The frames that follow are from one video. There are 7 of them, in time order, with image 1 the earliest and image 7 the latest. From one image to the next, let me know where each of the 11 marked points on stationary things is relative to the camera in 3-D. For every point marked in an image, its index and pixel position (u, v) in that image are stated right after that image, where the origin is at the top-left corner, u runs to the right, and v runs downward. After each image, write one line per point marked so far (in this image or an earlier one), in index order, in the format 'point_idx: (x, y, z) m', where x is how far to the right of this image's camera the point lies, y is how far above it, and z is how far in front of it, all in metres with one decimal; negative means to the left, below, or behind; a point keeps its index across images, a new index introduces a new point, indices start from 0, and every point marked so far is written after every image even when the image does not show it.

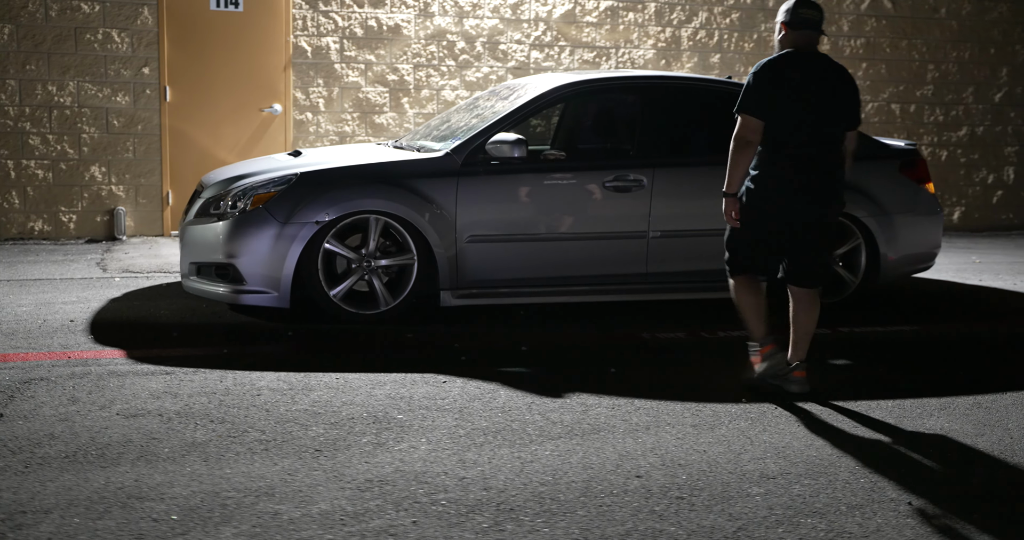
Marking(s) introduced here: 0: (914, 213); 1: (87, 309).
0: (+2.6, +0.4, +6.9) m
1: (-2.4, -0.2, +6.1) m
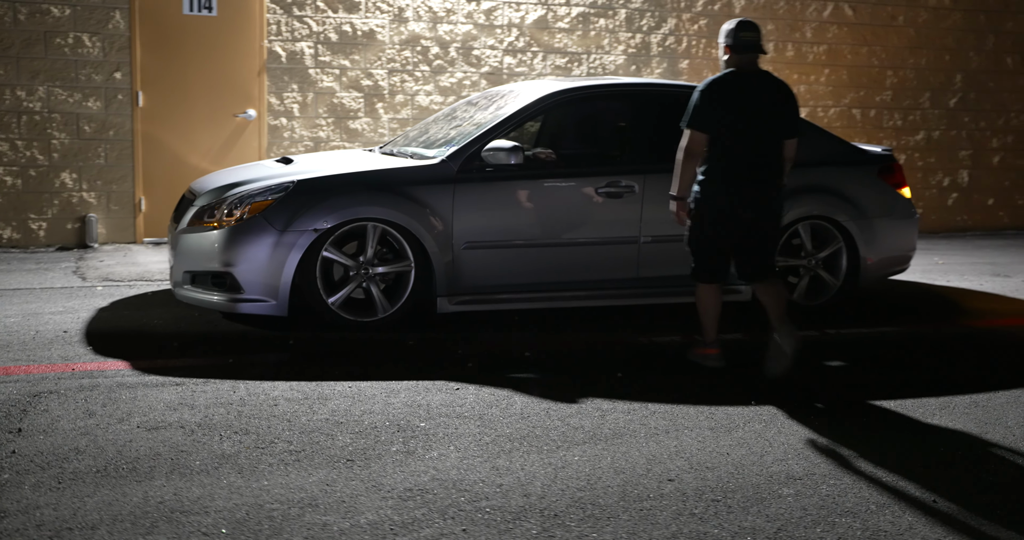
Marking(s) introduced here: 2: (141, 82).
0: (+2.5, +0.4, +7.1) m
1: (-2.5, -0.3, +6.0) m
2: (-3.1, +1.6, +8.8) m
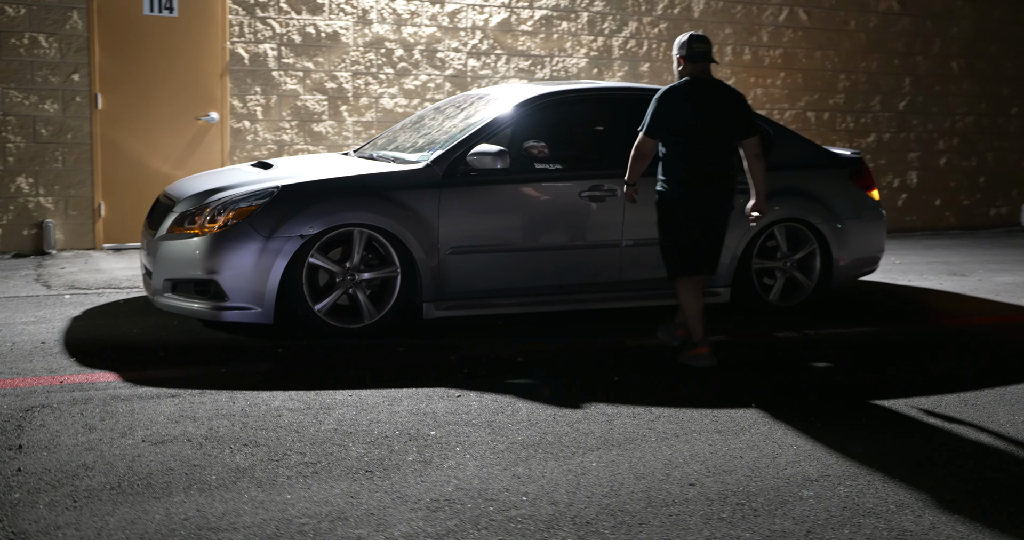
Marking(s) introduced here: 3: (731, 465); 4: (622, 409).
0: (+2.4, +0.4, +7.2) m
1: (-2.5, -0.3, +5.8) m
2: (-3.4, +1.5, +8.6) m
3: (+0.8, -0.7, +4.0) m
4: (+0.5, -0.6, +4.7) m
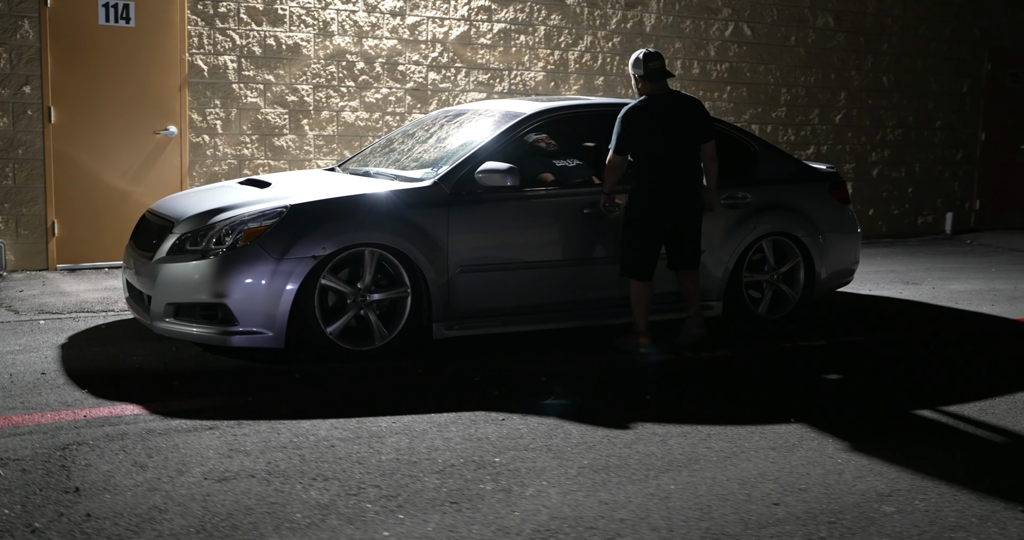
0: (+2.3, +0.3, +7.4) m
1: (-2.4, -0.5, +5.5) m
2: (-3.6, +1.3, +8.2) m
3: (+1.1, -0.8, +4.0) m
4: (+0.7, -0.7, +4.7) m
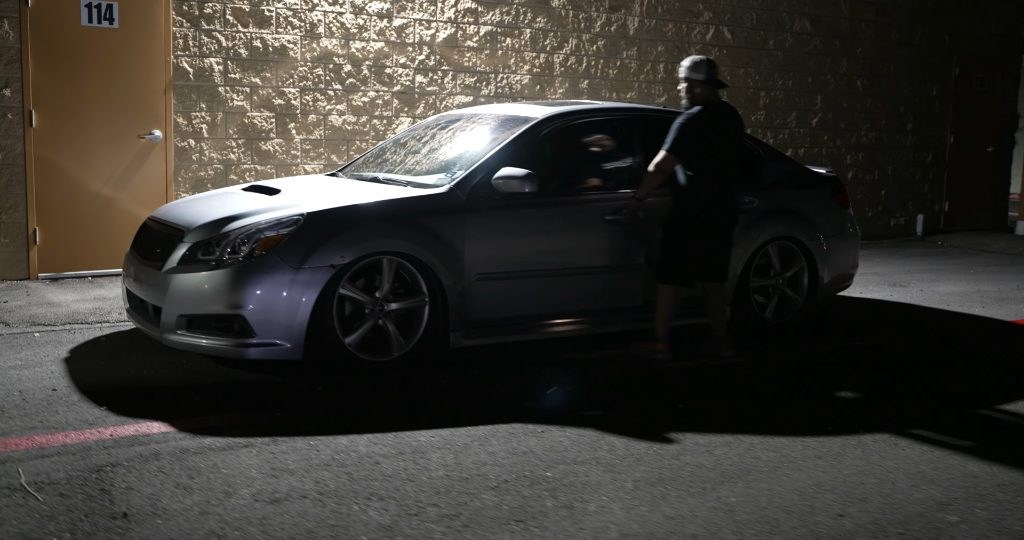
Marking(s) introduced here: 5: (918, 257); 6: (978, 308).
0: (+2.3, +0.2, +7.5) m
1: (-2.3, -0.5, +5.3) m
2: (-3.6, +1.3, +7.9) m
3: (+1.3, -0.8, +4.0) m
4: (+0.9, -0.7, +4.6) m
5: (+4.5, +0.1, +11.6) m
6: (+3.8, -0.3, +8.5) m
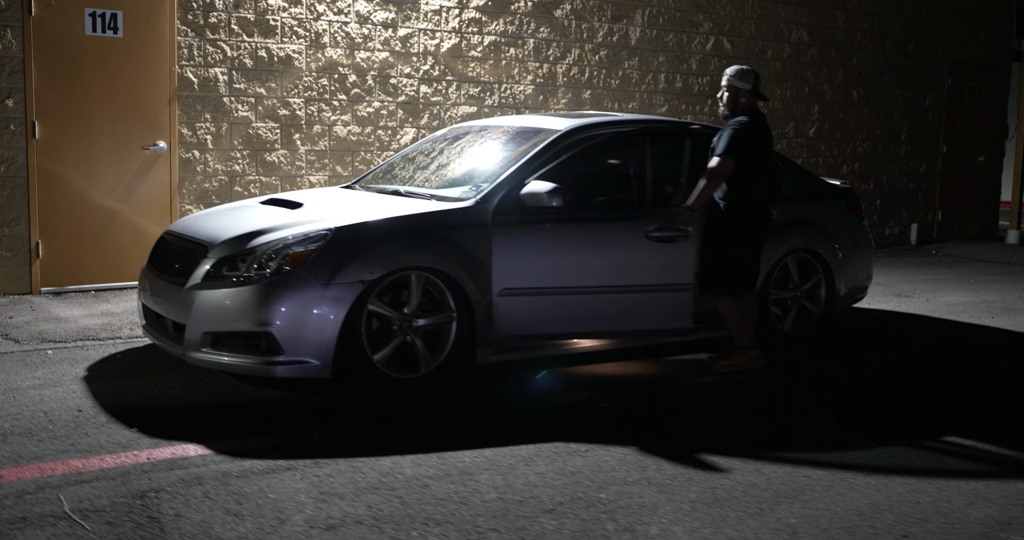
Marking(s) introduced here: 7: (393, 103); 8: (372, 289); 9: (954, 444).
0: (+2.4, +0.2, +7.4) m
1: (-2.1, -0.6, +5.2) m
2: (-3.5, +1.2, +7.7) m
3: (+1.5, -0.9, +3.9) m
4: (+1.1, -0.8, +4.6) m
5: (+4.5, 0.0, +11.6) m
6: (+3.8, -0.4, +8.5) m
7: (-1.1, +1.5, +9.4) m
8: (-0.7, -0.1, +5.4) m
9: (+2.1, -0.8, +4.9) m
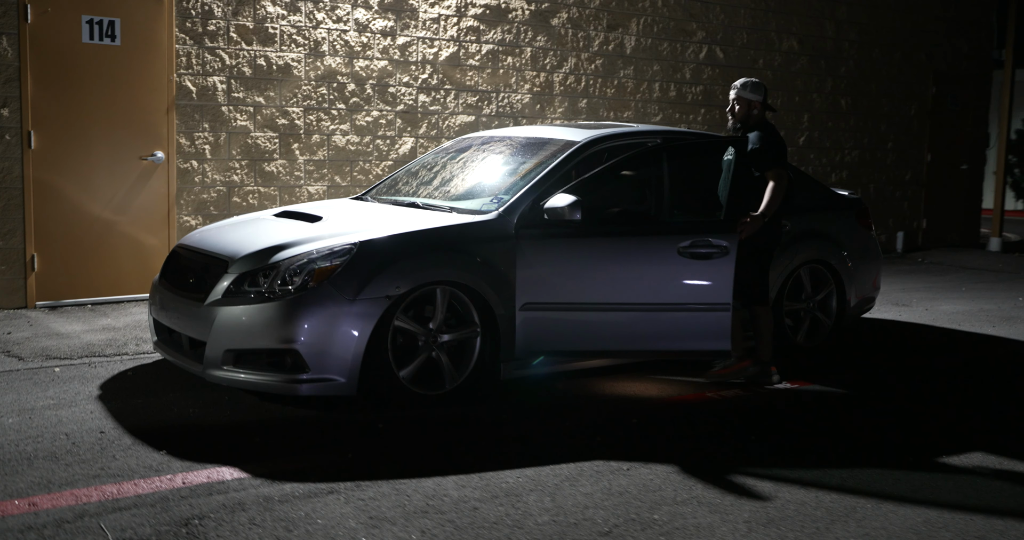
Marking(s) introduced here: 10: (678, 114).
0: (+2.5, +0.1, +7.4) m
1: (-2.0, -0.7, +5.0) m
2: (-3.4, +1.1, +7.5) m
3: (+1.7, -1.0, +3.9) m
4: (+1.2, -0.9, +4.5) m
5: (+4.4, -0.1, +11.7) m
6: (+3.9, -0.5, +8.6) m
7: (-1.1, +1.4, +9.3) m
8: (-0.6, -0.2, +5.3) m
9: (+2.2, -0.9, +4.9) m
10: (+1.8, +1.7, +11.3) m
